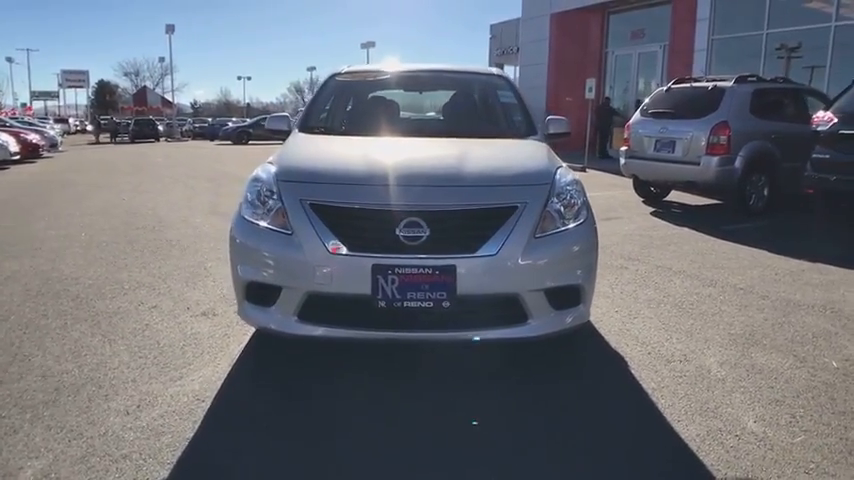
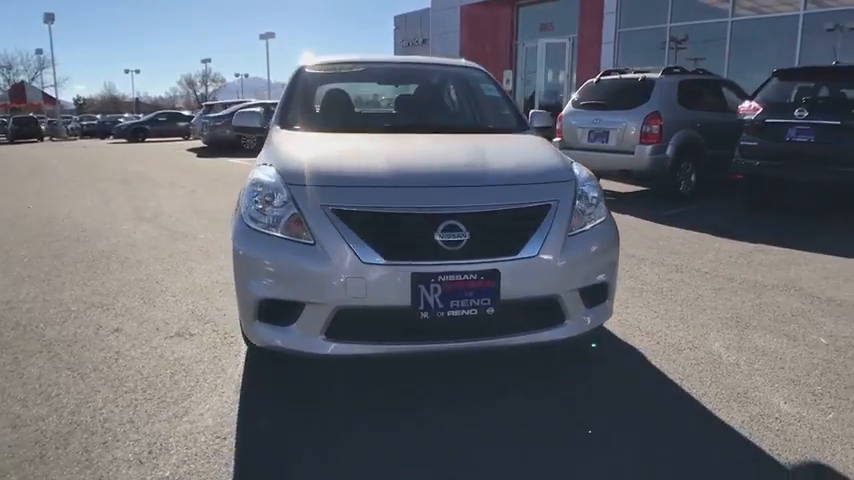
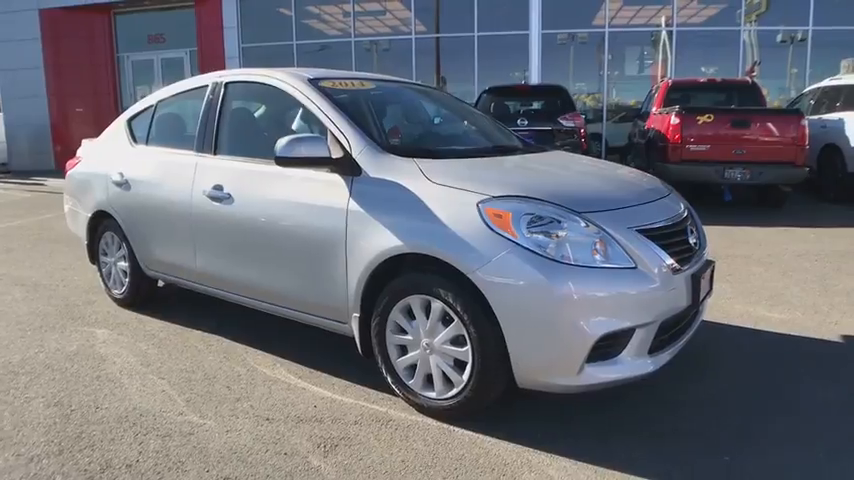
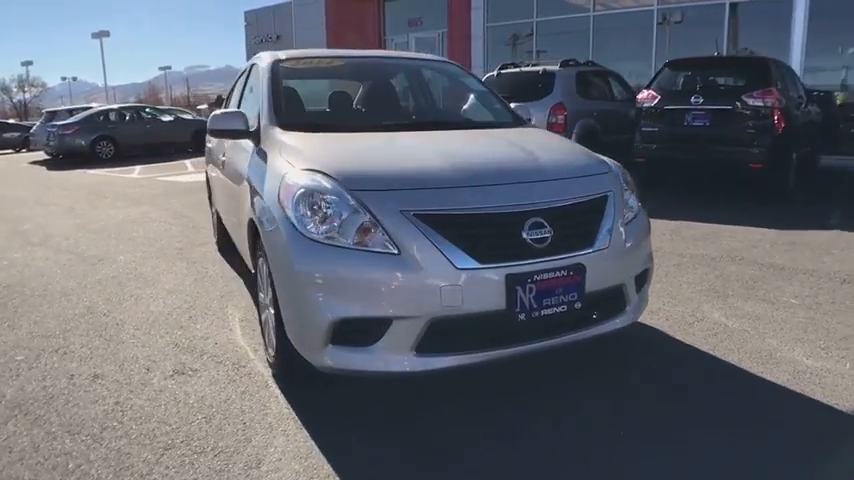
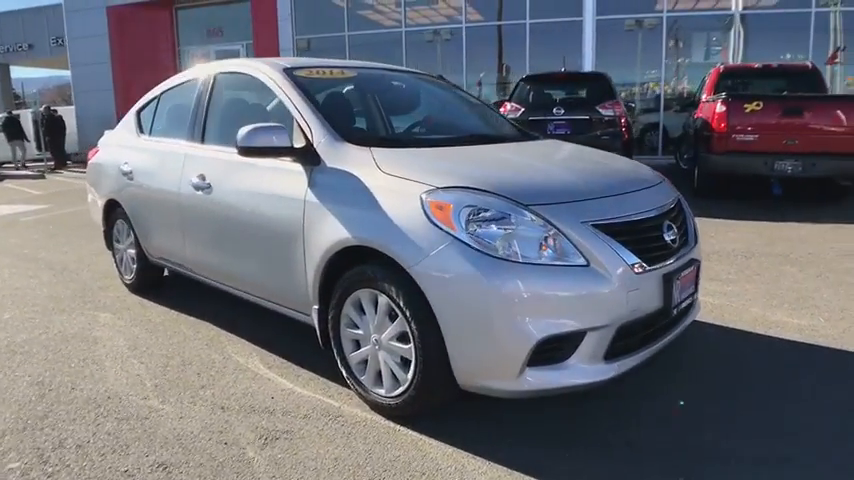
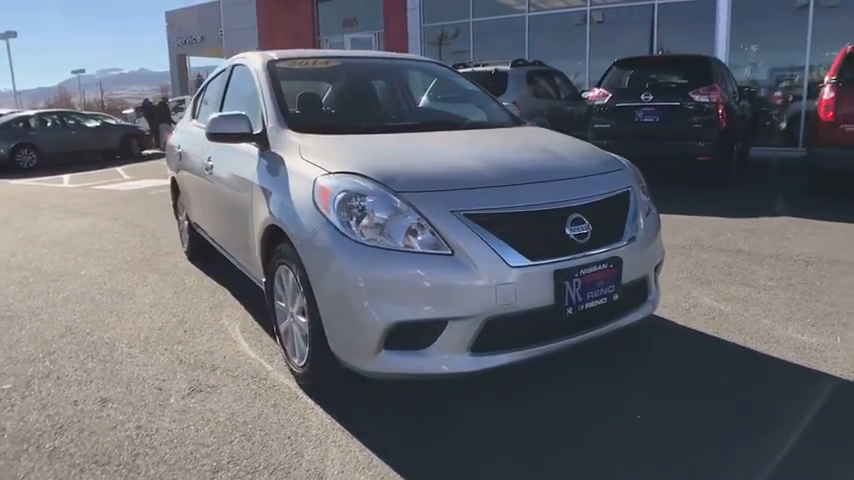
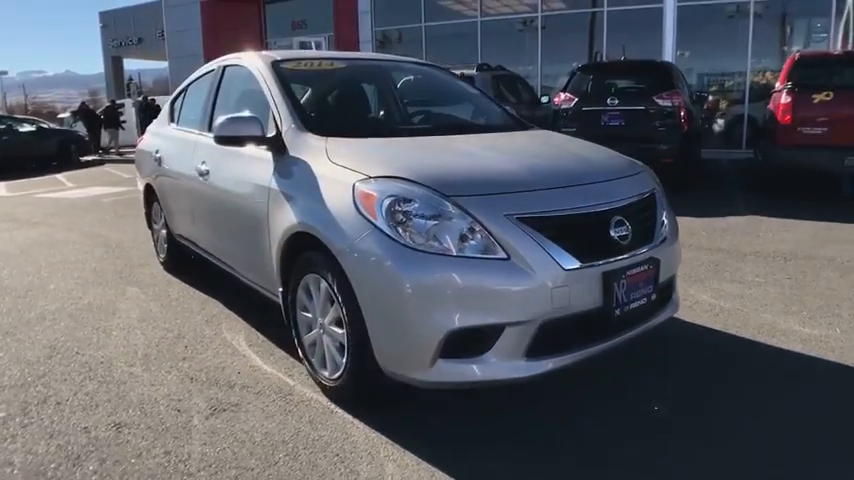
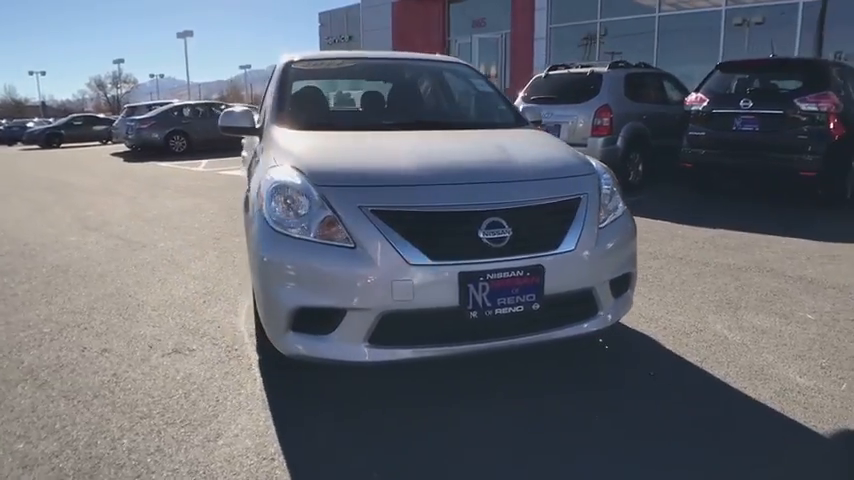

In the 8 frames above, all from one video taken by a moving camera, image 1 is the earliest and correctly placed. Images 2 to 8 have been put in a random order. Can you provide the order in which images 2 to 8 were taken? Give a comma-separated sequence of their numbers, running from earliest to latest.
2, 8, 4, 6, 7, 5, 3
